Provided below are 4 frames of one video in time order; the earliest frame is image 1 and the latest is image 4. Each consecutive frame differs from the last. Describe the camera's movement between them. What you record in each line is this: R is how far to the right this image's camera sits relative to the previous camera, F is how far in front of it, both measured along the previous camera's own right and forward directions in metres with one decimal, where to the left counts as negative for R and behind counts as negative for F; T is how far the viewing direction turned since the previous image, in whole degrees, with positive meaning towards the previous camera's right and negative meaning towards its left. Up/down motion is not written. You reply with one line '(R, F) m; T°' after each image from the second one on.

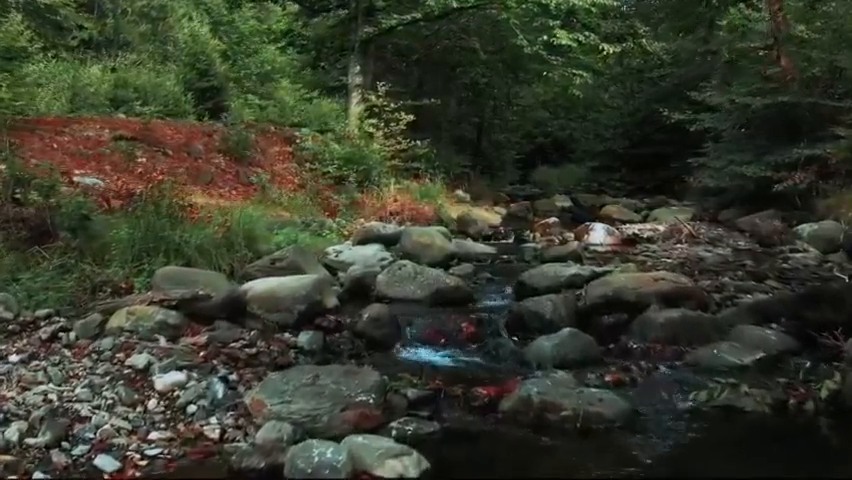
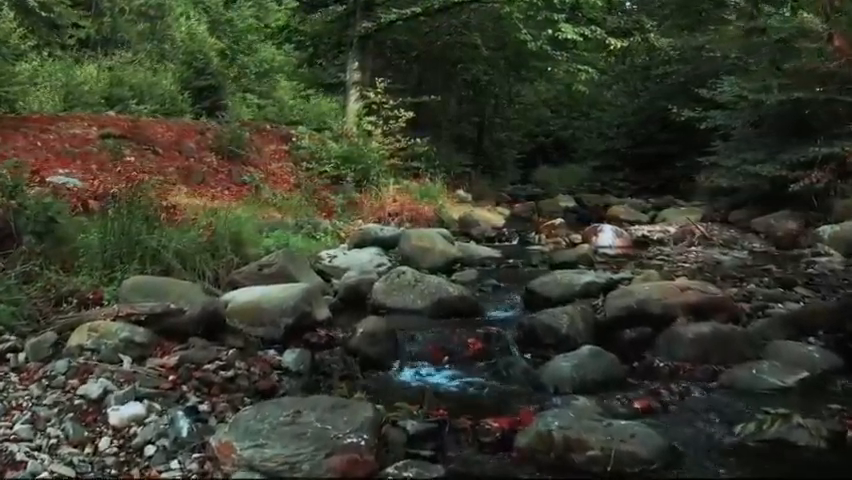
(0.0, +0.6) m; 0°
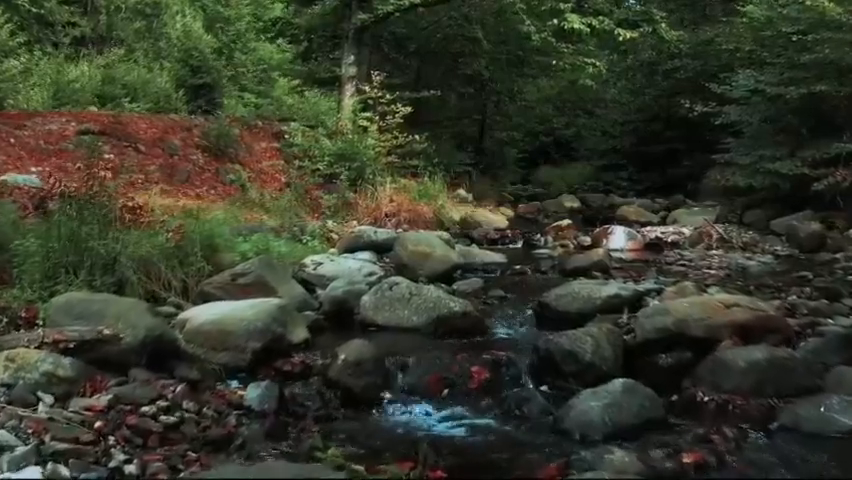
(0.0, +0.9) m; 0°
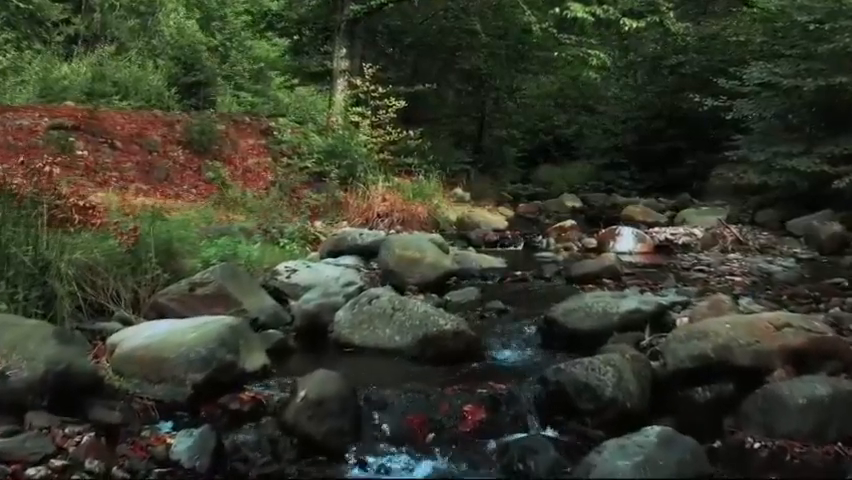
(+0.1, +0.9) m; 0°
